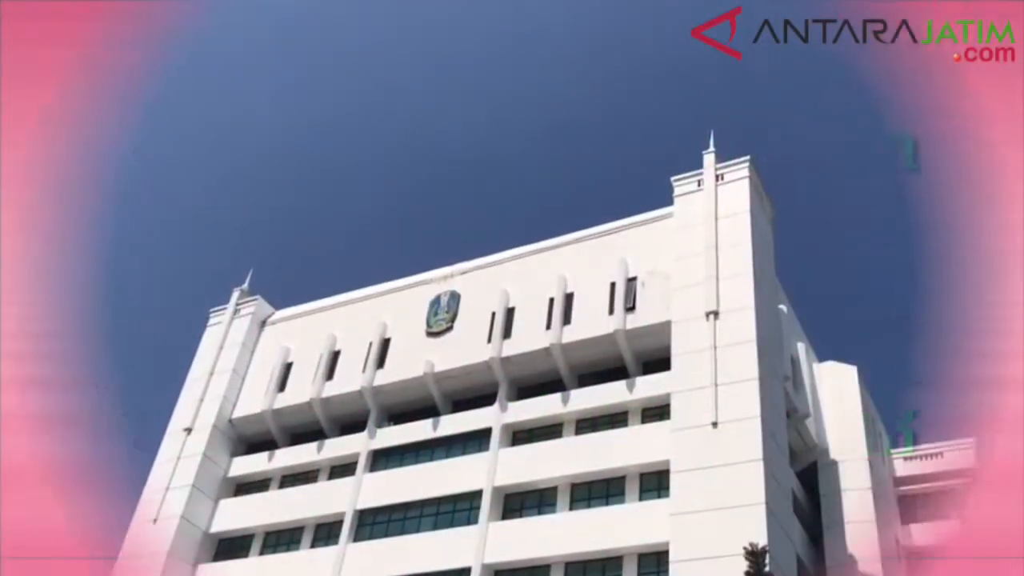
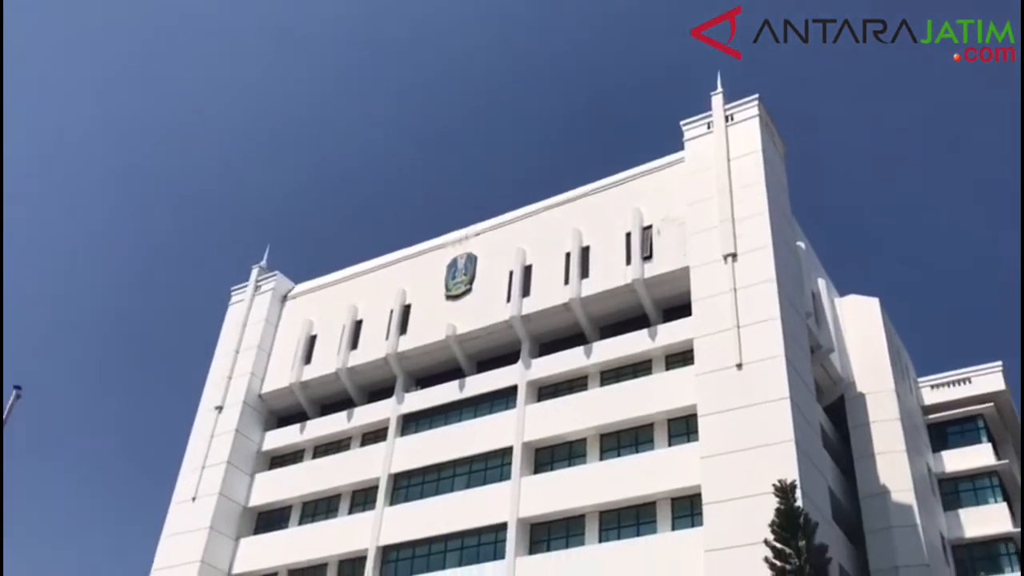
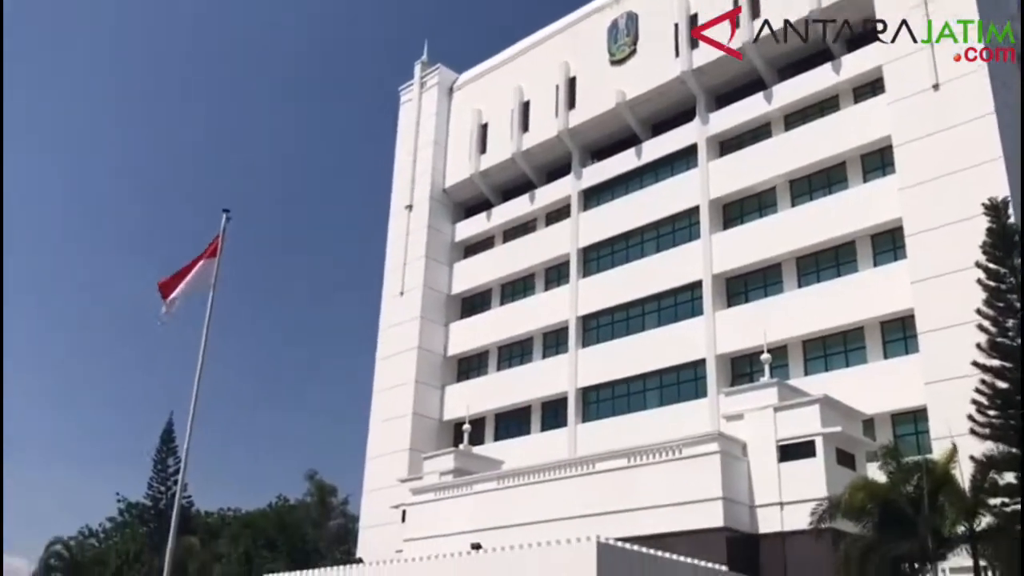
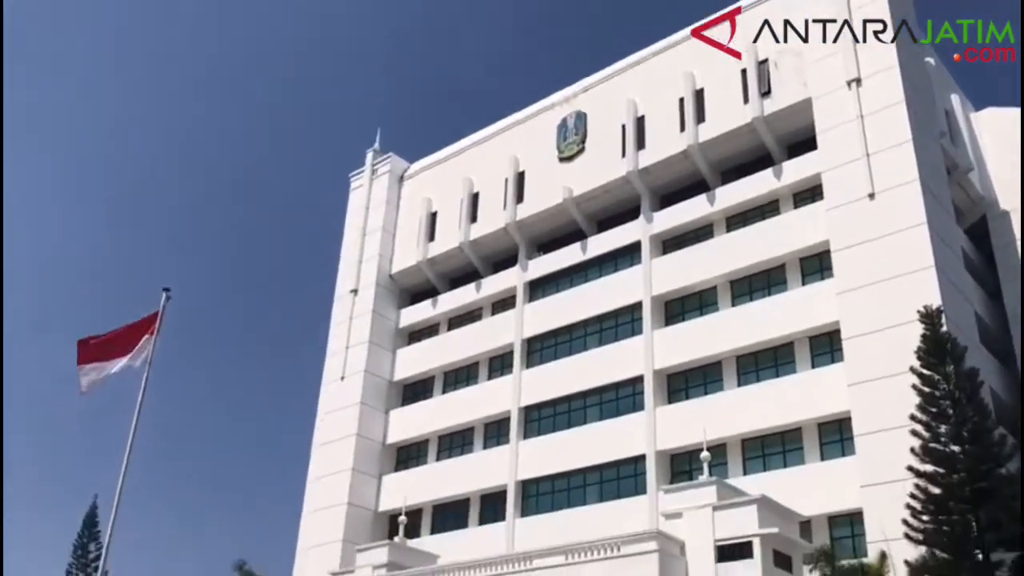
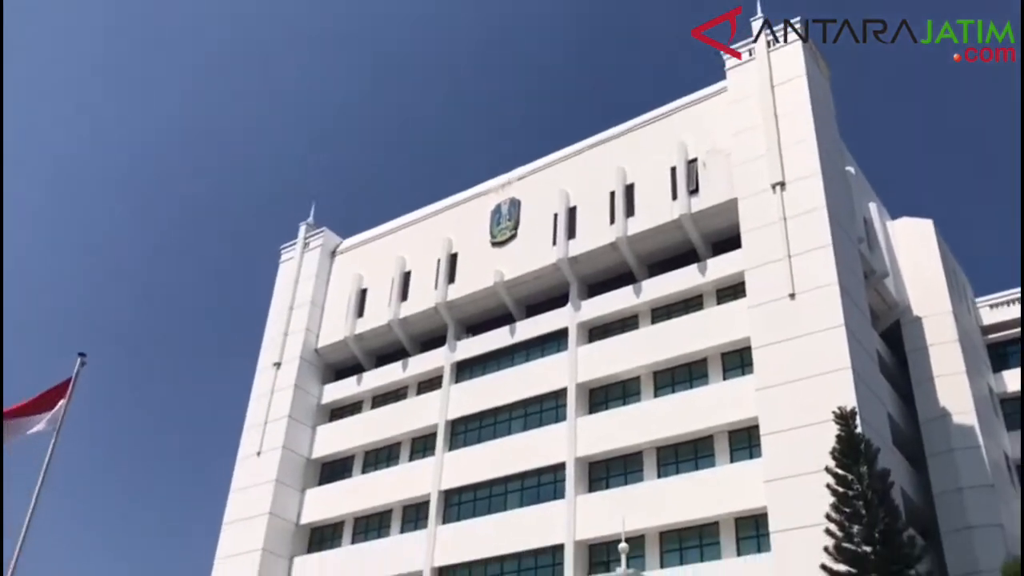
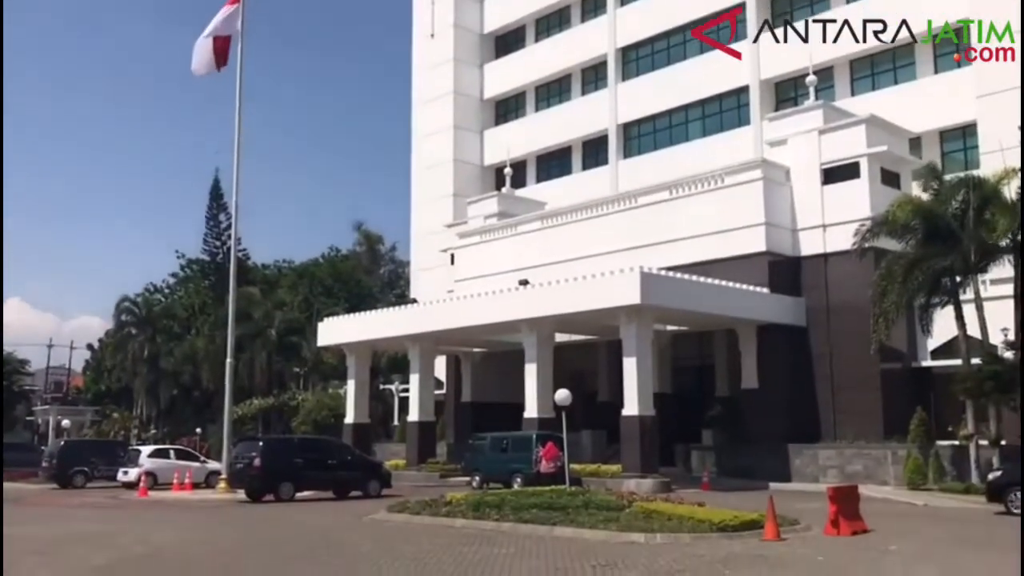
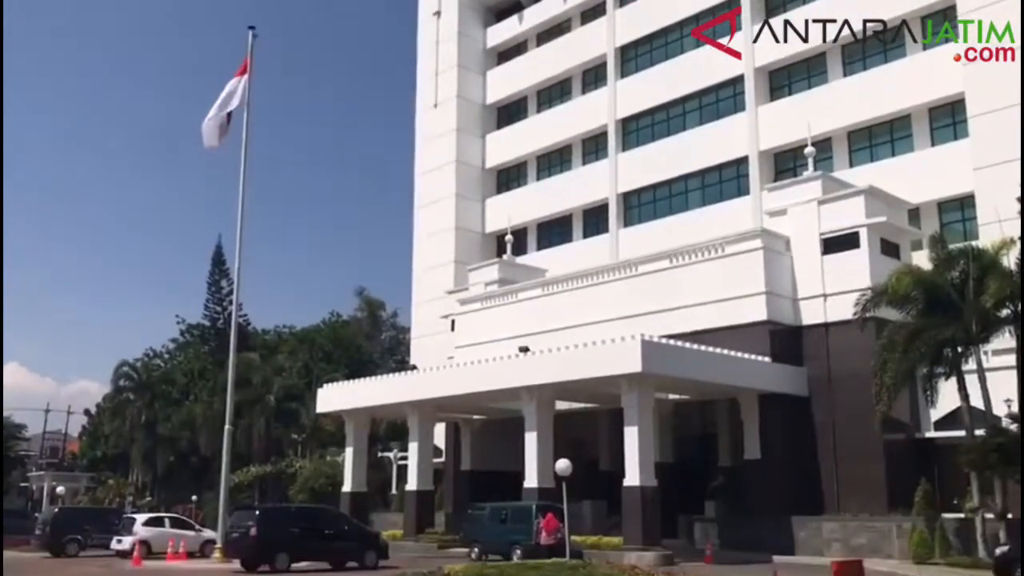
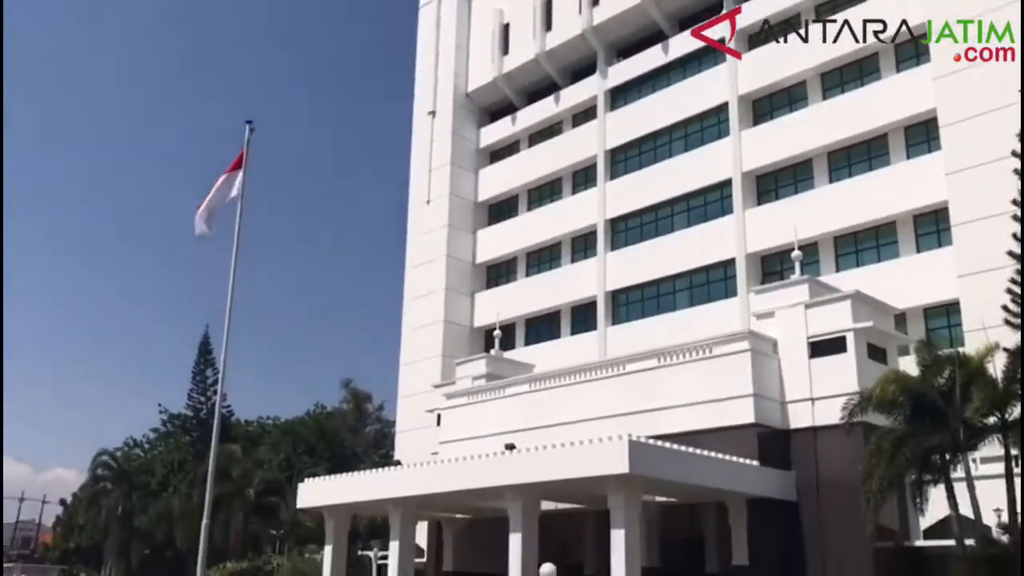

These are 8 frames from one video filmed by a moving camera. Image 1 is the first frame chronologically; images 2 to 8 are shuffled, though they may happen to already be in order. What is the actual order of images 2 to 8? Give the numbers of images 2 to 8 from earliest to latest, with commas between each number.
2, 5, 4, 3, 8, 7, 6
